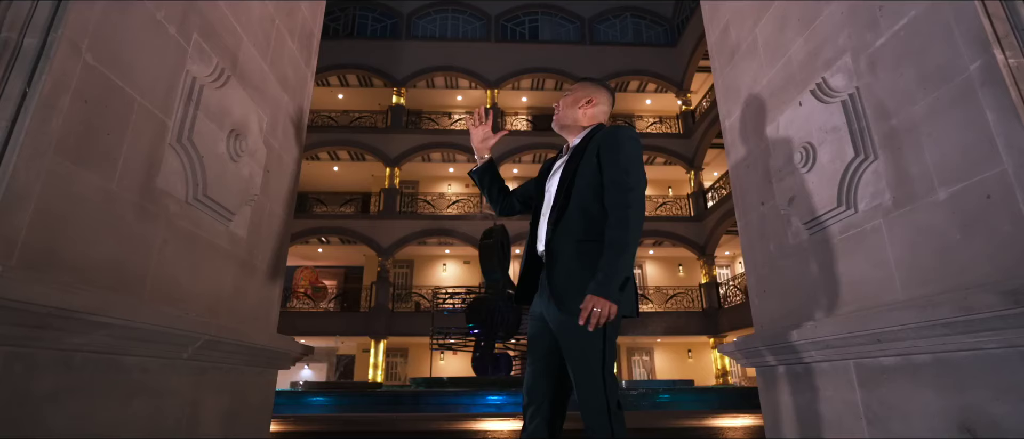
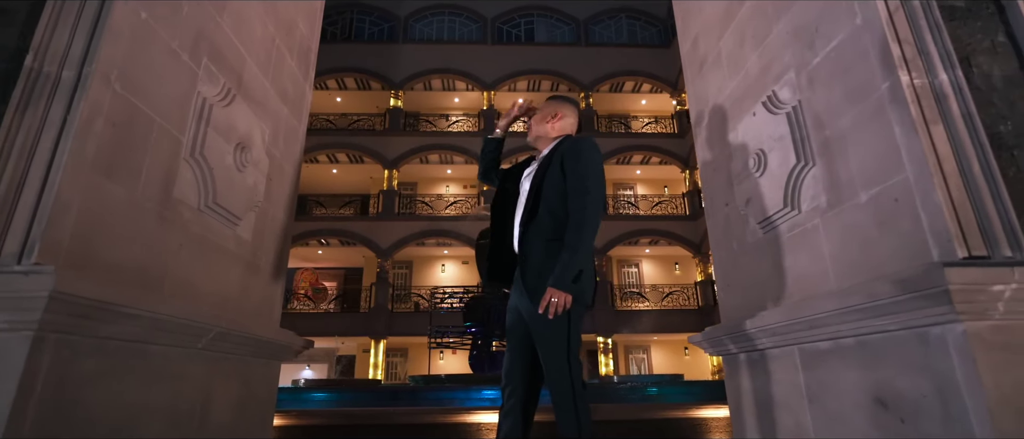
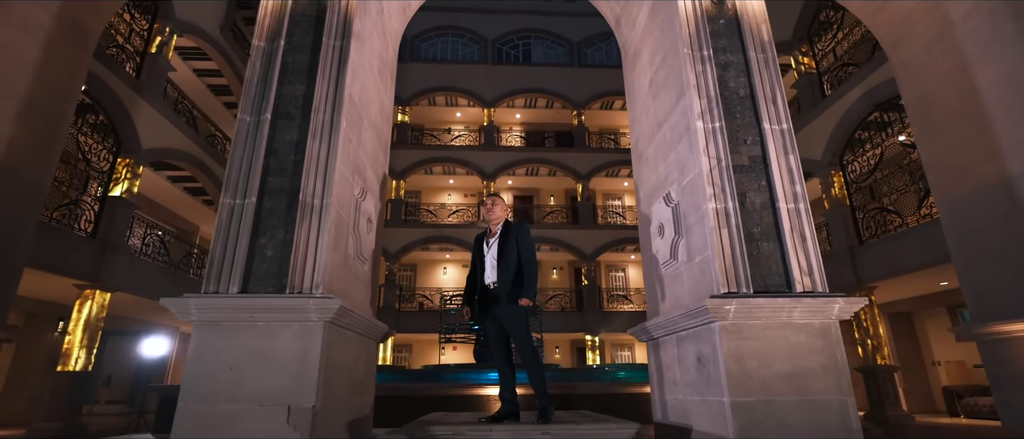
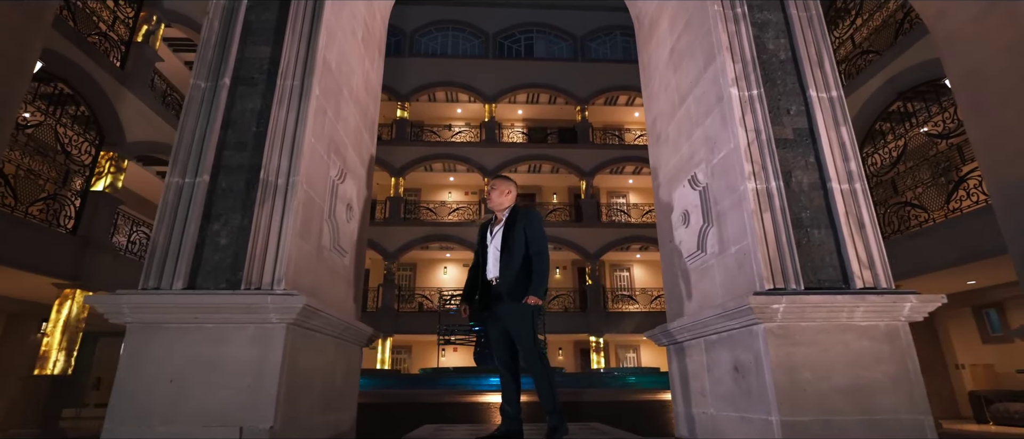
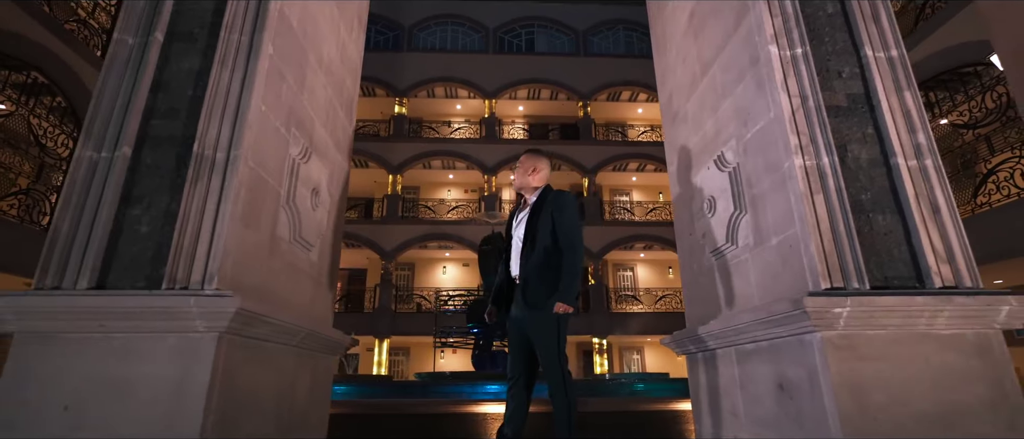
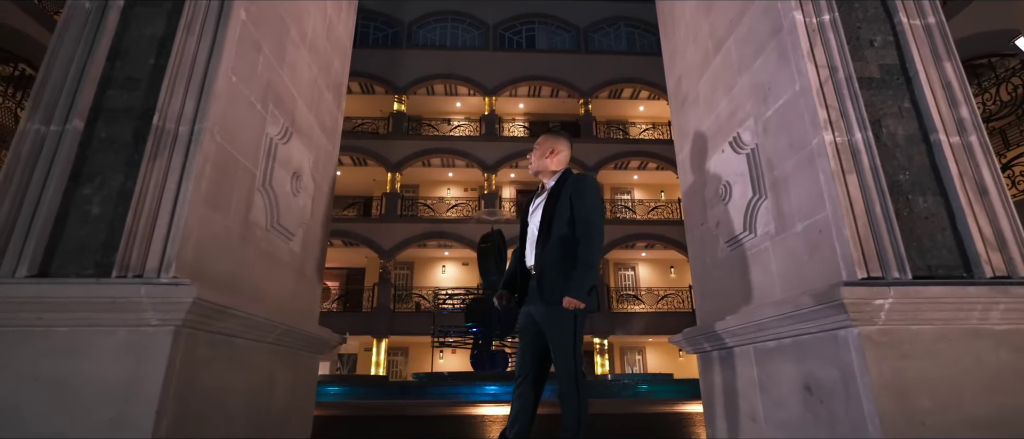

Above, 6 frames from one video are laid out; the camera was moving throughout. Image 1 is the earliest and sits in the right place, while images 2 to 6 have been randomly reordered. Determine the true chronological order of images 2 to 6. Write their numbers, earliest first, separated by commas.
2, 6, 5, 4, 3
